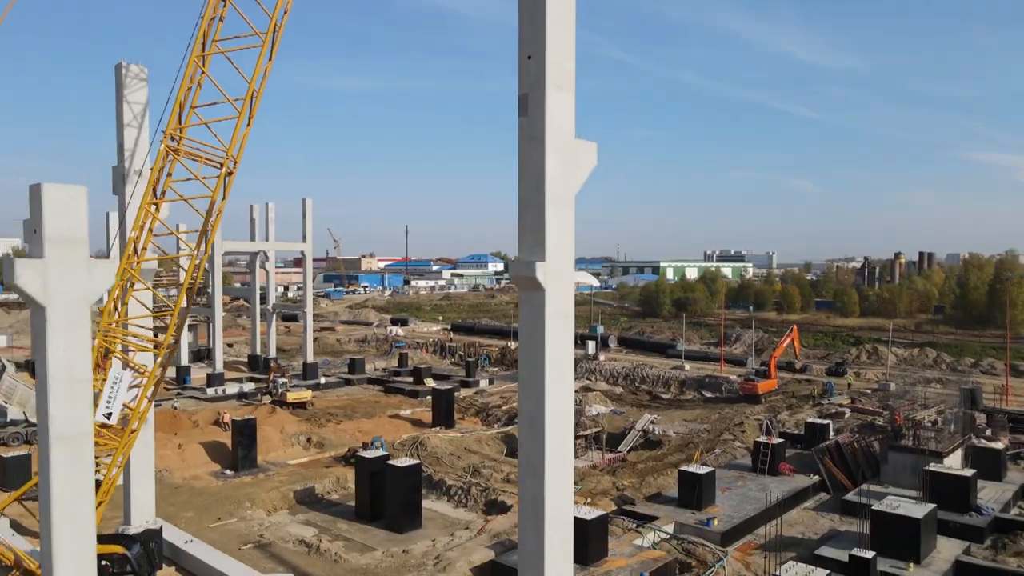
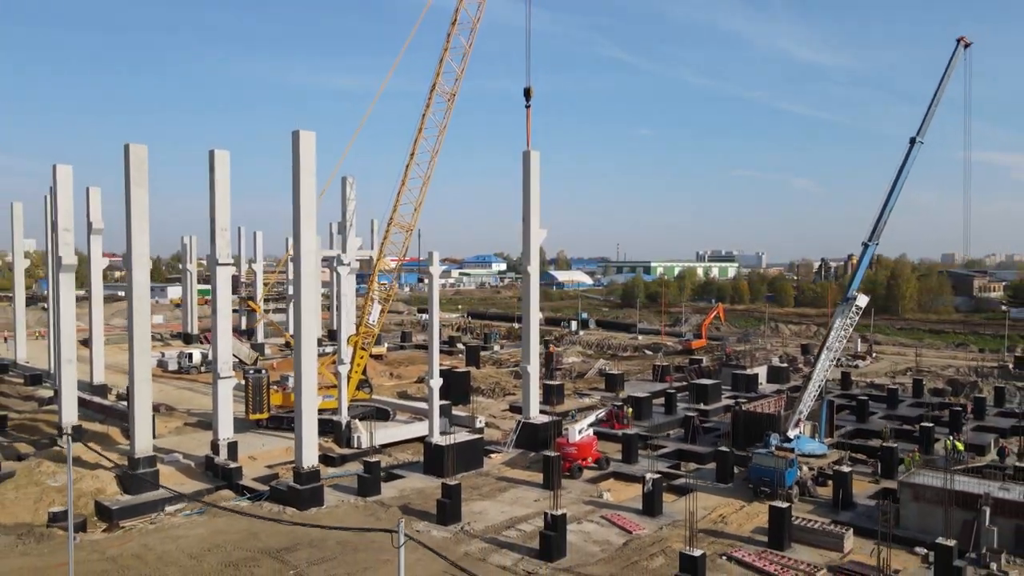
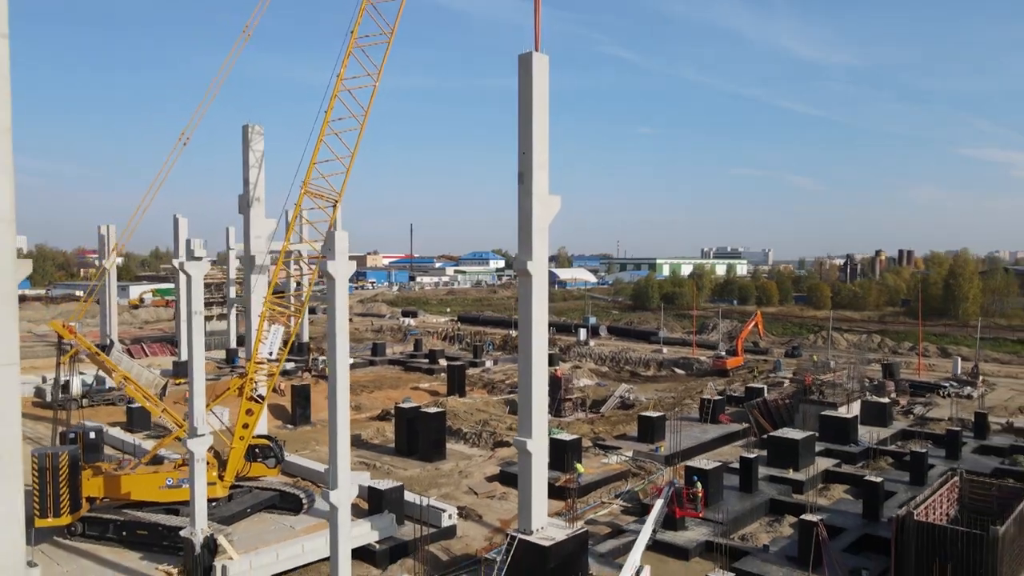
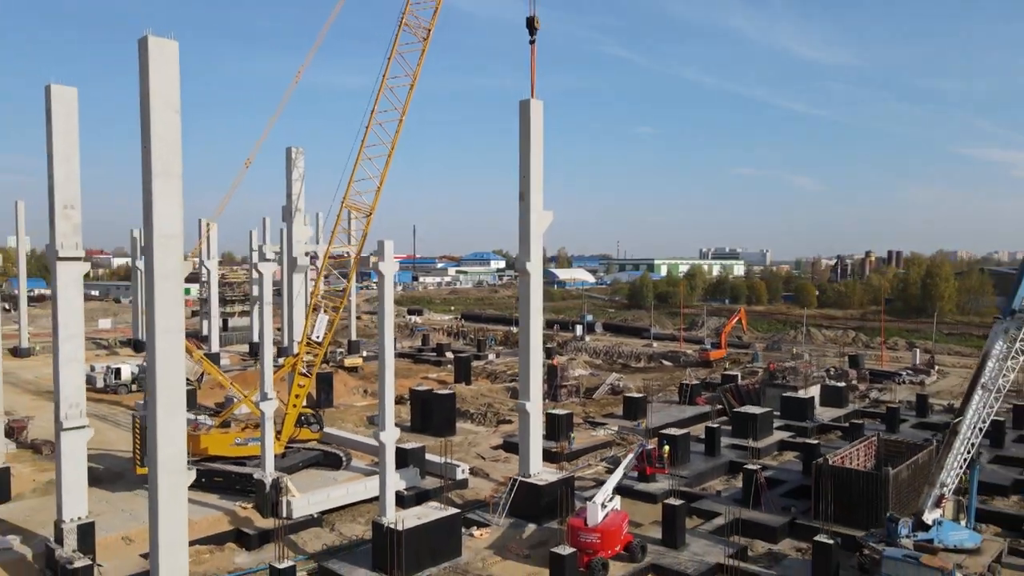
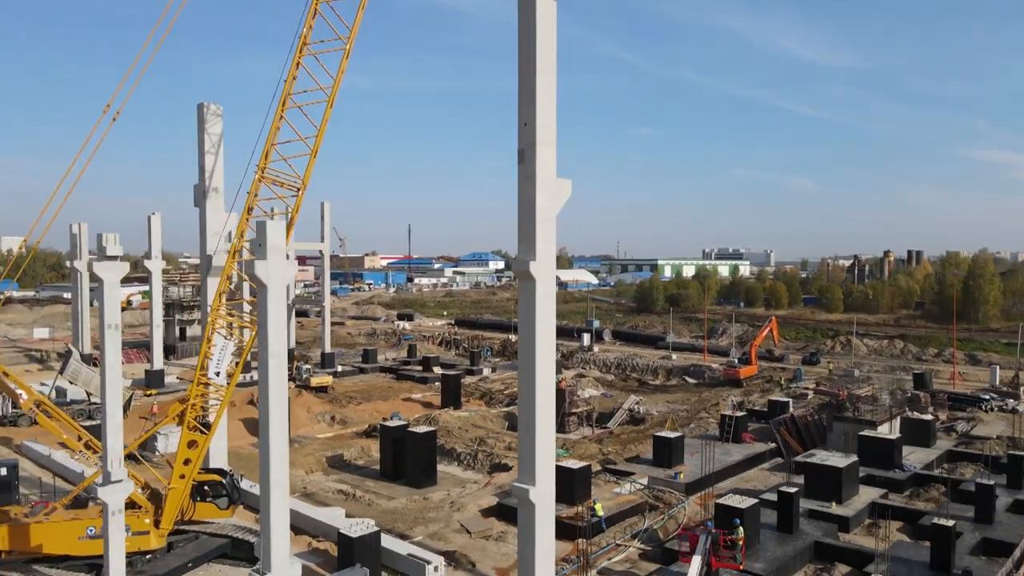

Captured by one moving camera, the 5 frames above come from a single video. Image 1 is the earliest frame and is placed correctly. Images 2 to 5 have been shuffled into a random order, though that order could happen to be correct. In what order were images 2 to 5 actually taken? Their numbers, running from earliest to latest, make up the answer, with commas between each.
5, 3, 4, 2
